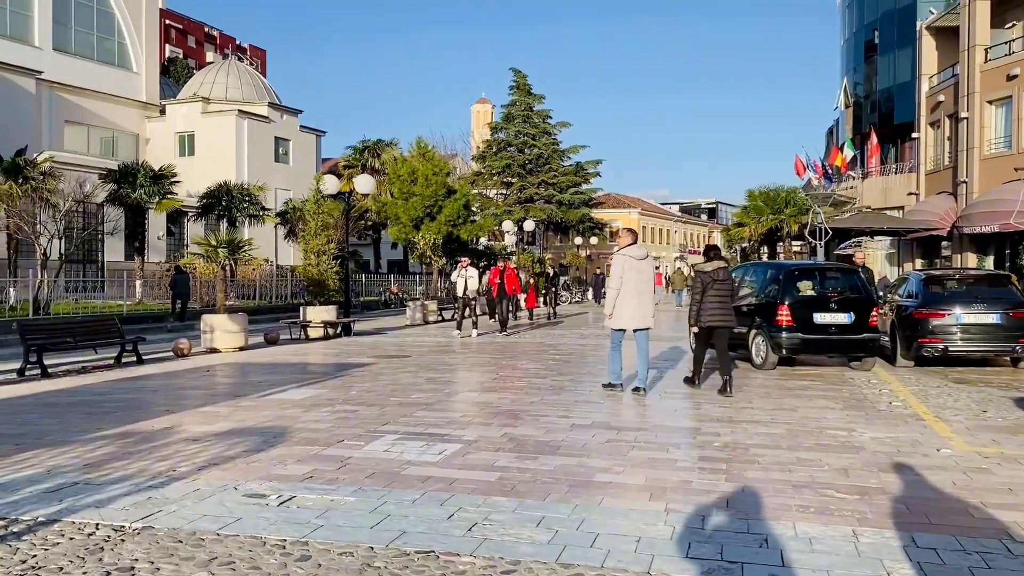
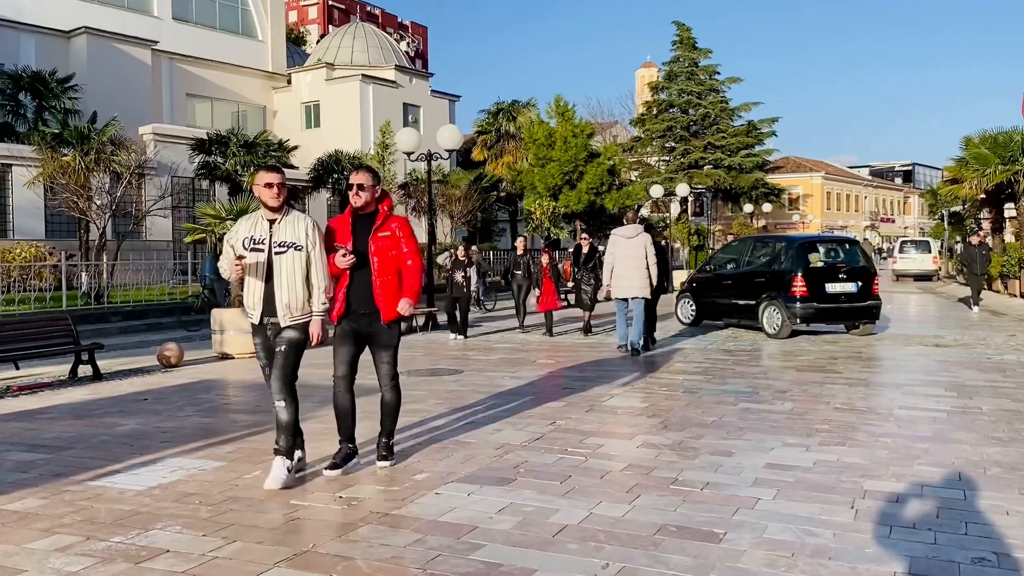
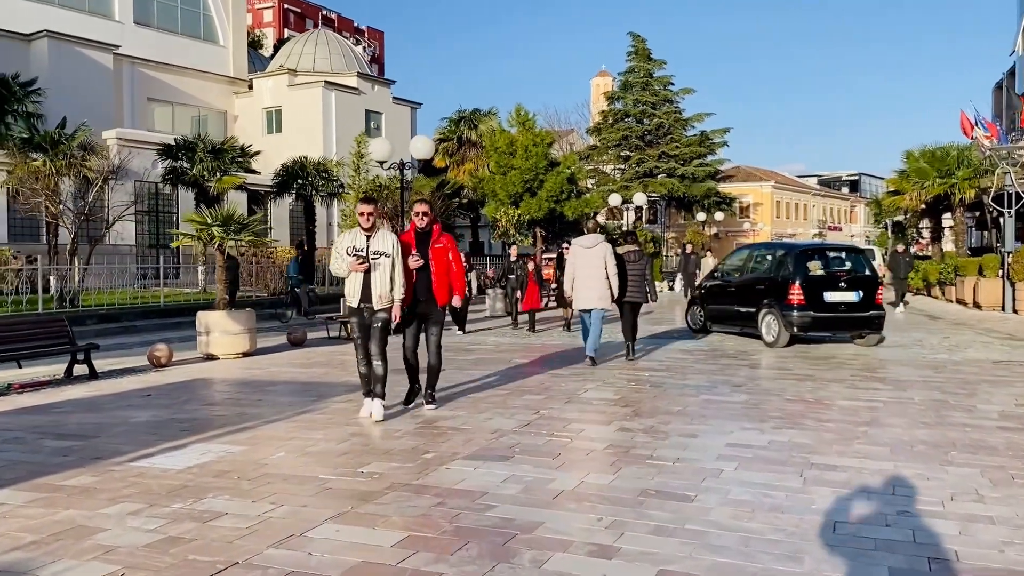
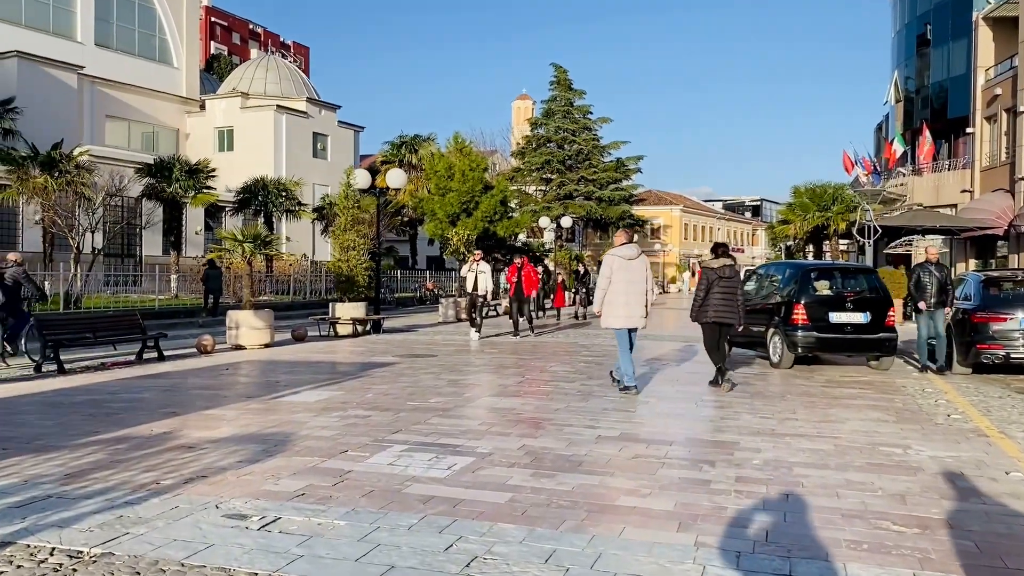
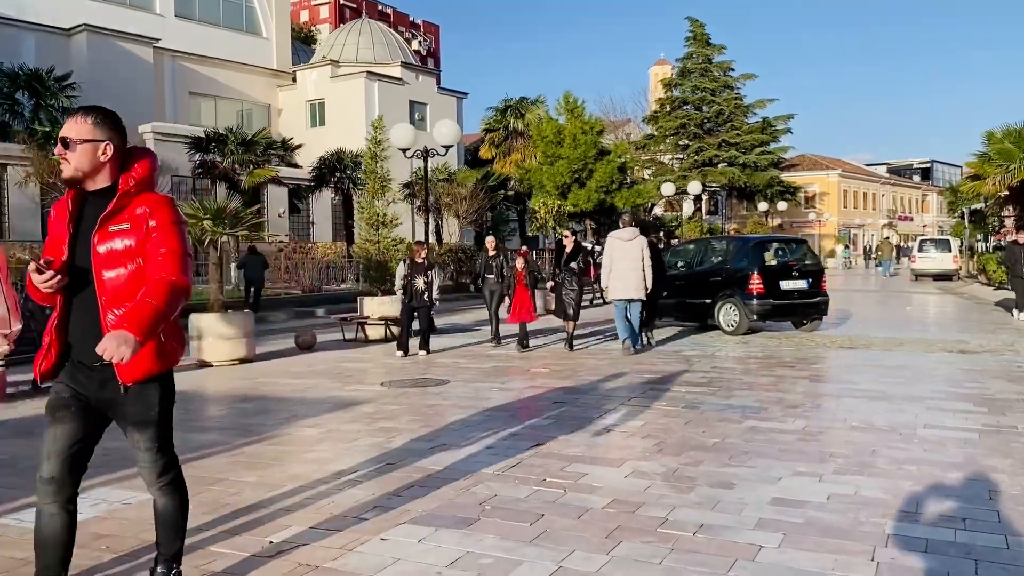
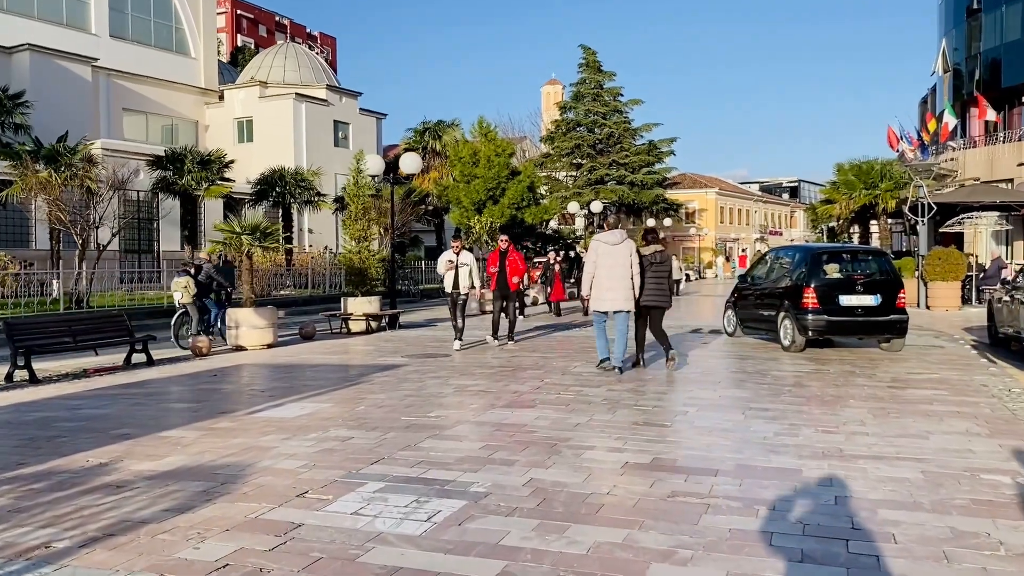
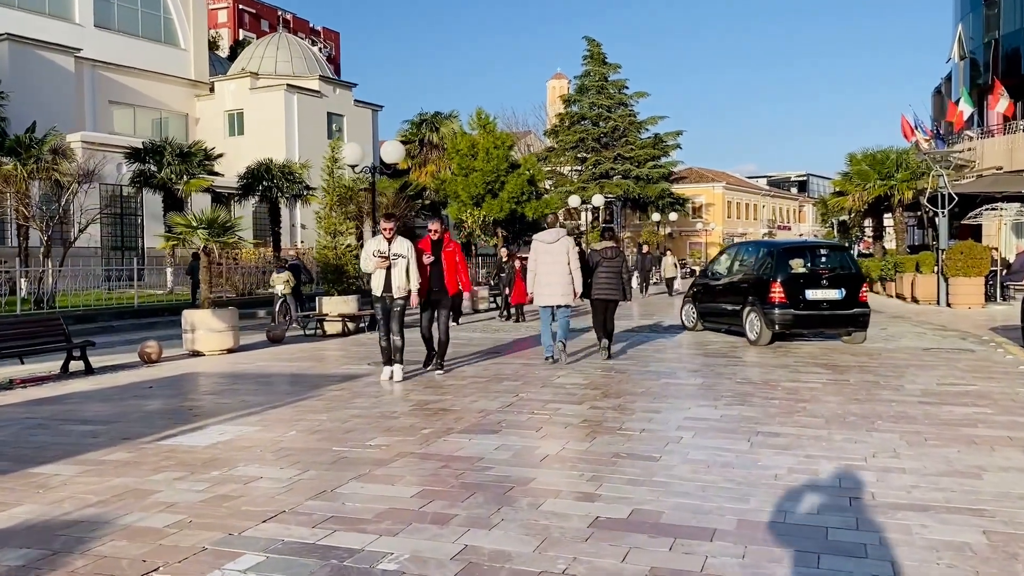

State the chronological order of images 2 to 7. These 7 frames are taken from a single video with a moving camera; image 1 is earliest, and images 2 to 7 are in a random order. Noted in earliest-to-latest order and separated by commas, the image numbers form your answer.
4, 6, 7, 3, 2, 5
